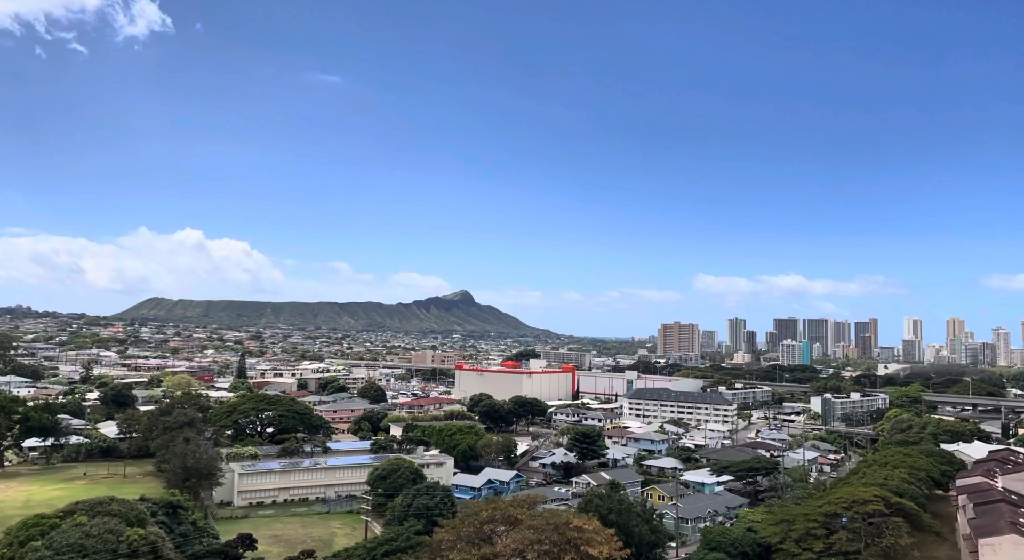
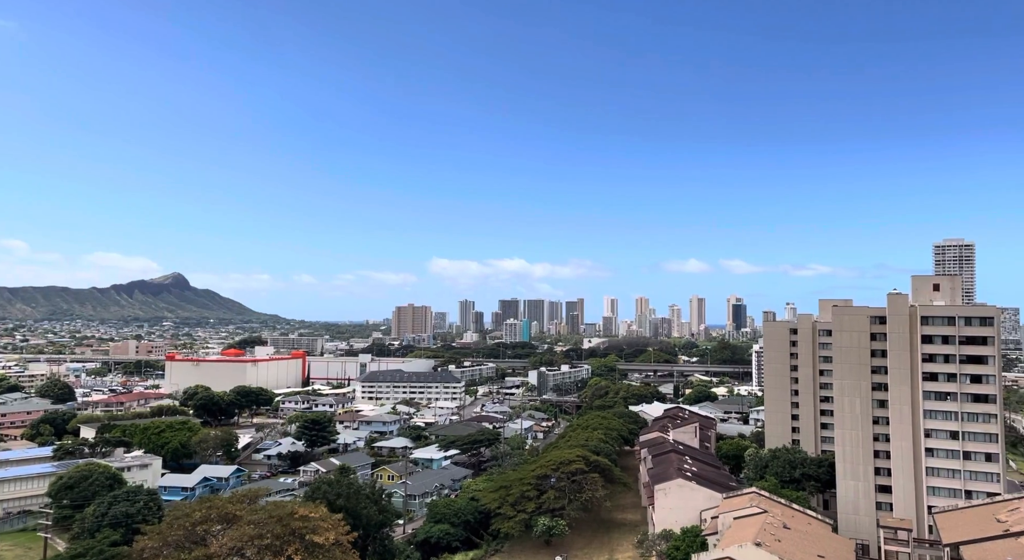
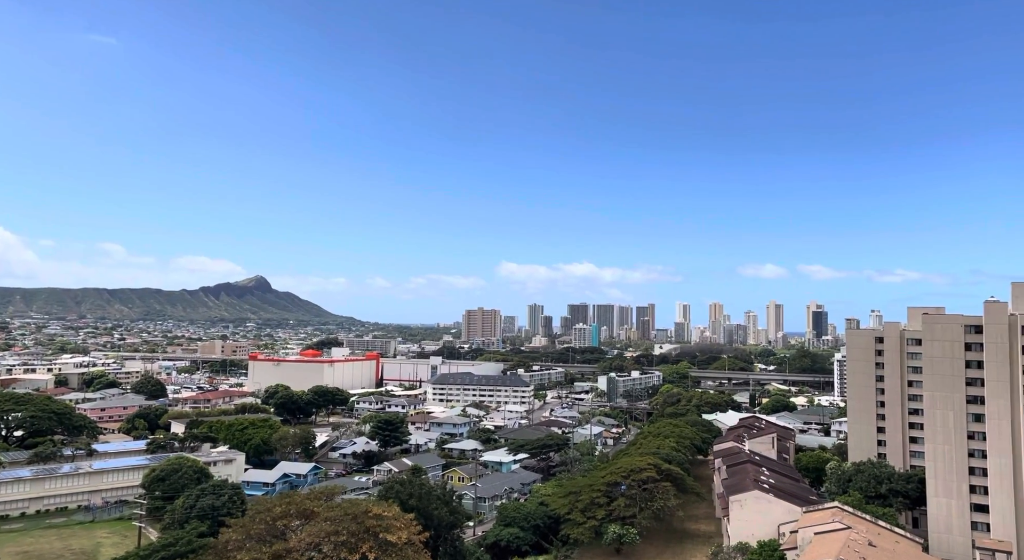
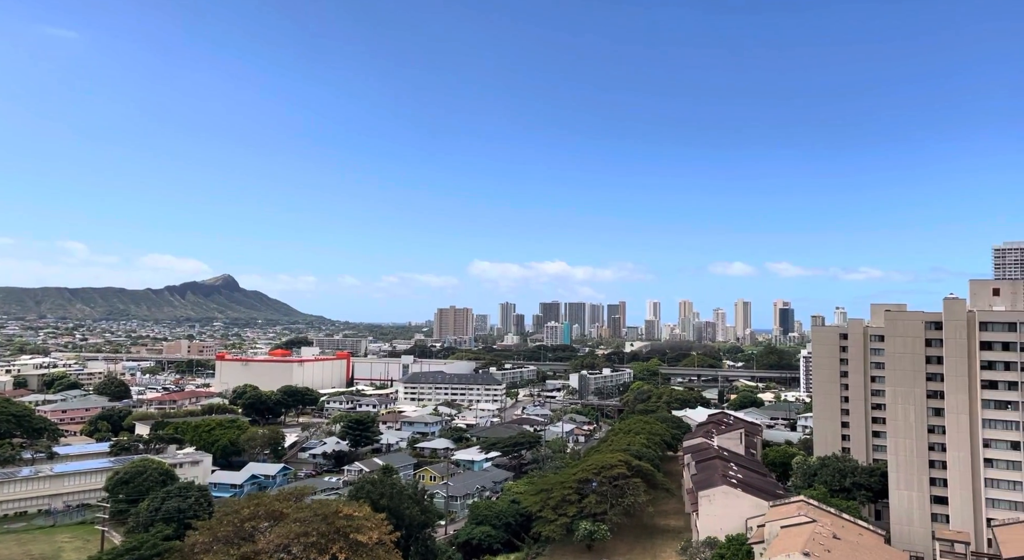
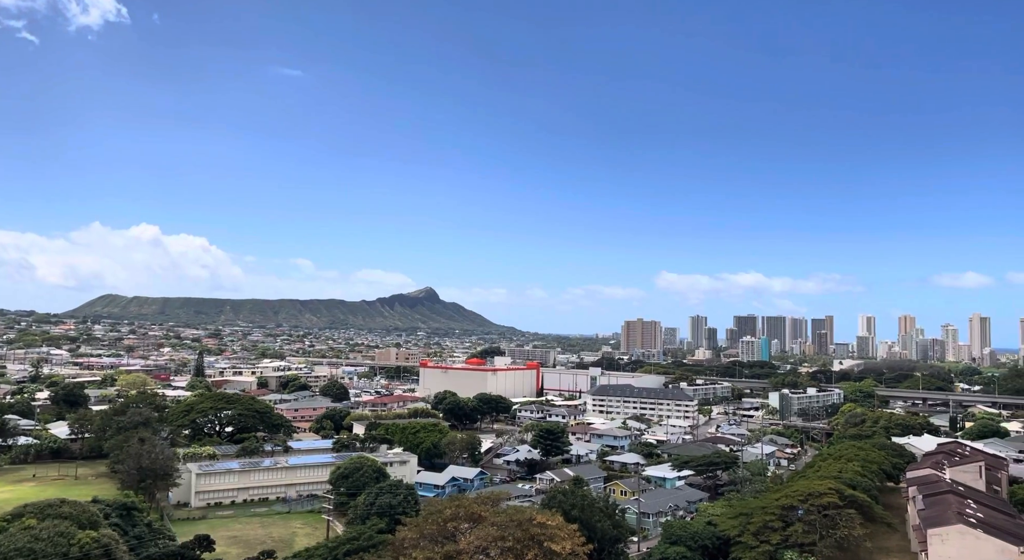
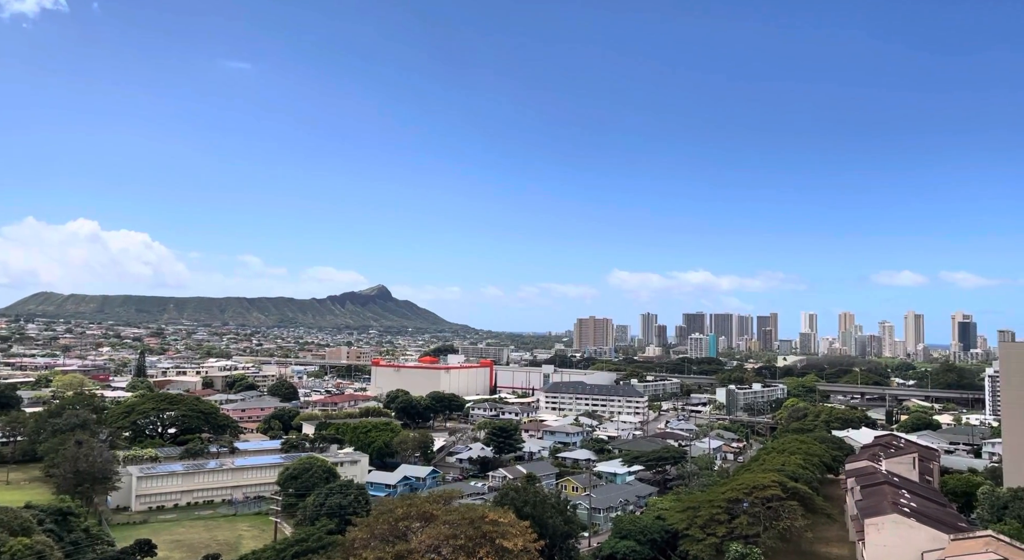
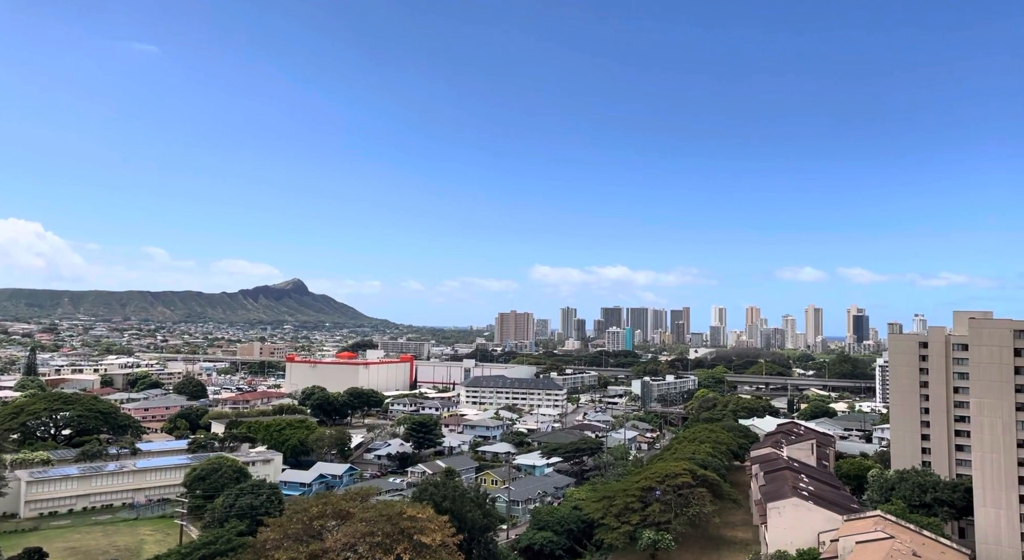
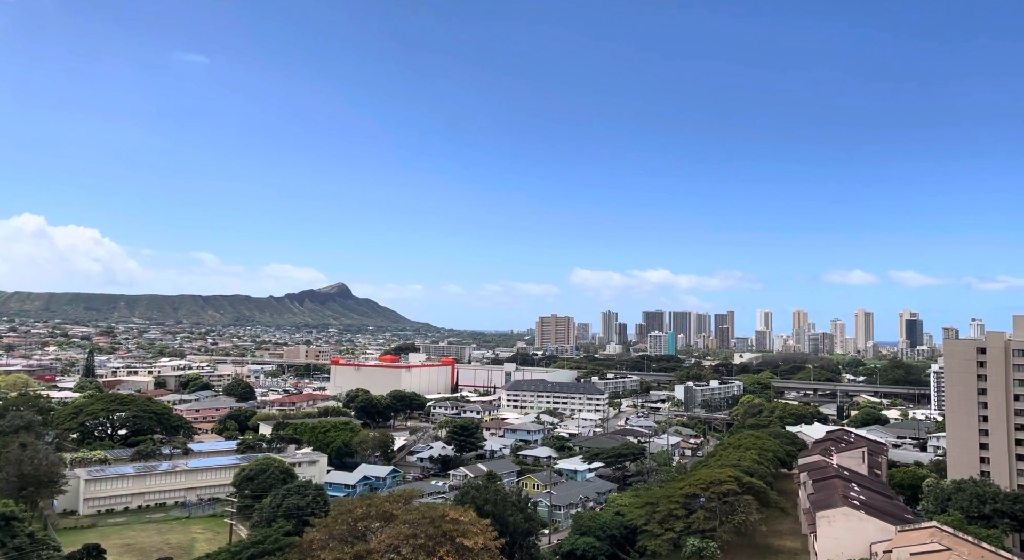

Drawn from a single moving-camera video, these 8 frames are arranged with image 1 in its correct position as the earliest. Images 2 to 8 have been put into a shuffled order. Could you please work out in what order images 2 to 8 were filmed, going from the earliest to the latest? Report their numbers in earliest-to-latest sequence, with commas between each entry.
5, 6, 8, 7, 3, 4, 2
